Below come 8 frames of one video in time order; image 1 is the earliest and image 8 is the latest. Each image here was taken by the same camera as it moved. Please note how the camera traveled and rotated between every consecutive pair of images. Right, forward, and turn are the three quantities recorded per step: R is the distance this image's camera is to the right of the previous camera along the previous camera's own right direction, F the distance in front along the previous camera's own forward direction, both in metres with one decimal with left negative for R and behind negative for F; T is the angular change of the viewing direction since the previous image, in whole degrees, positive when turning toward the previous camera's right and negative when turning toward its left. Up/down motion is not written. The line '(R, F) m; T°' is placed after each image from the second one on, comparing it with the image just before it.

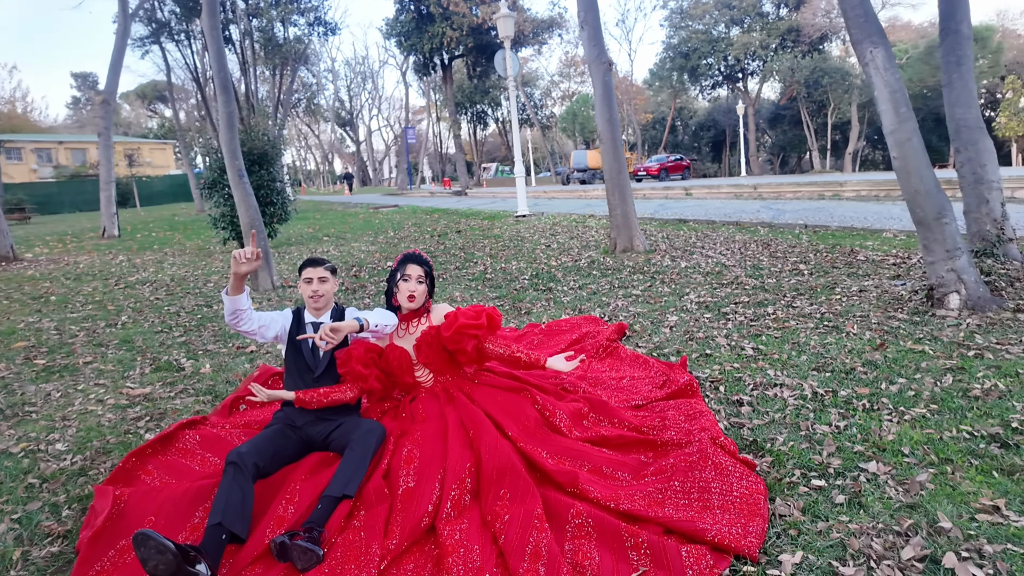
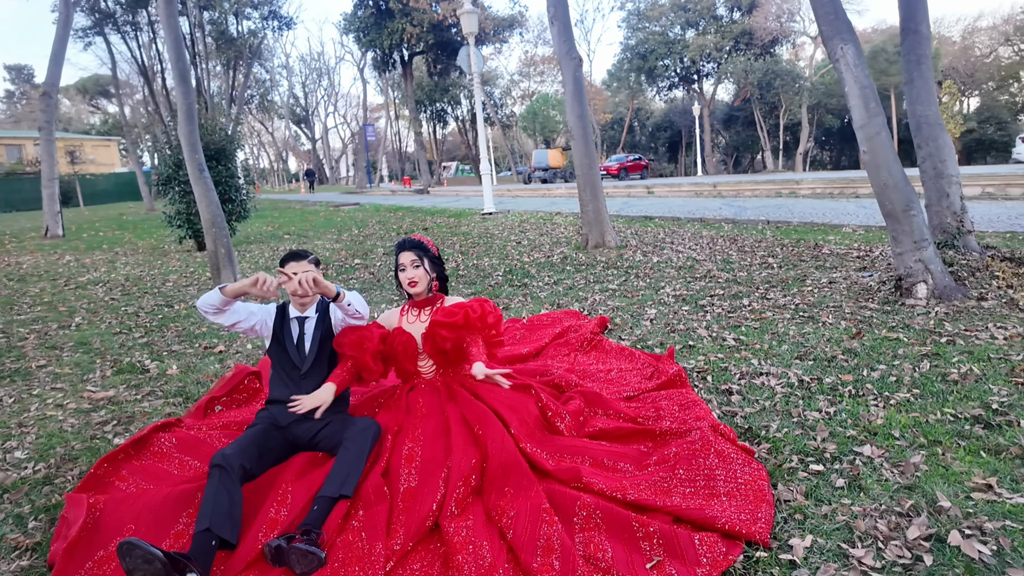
(-0.2, +0.1) m; +4°
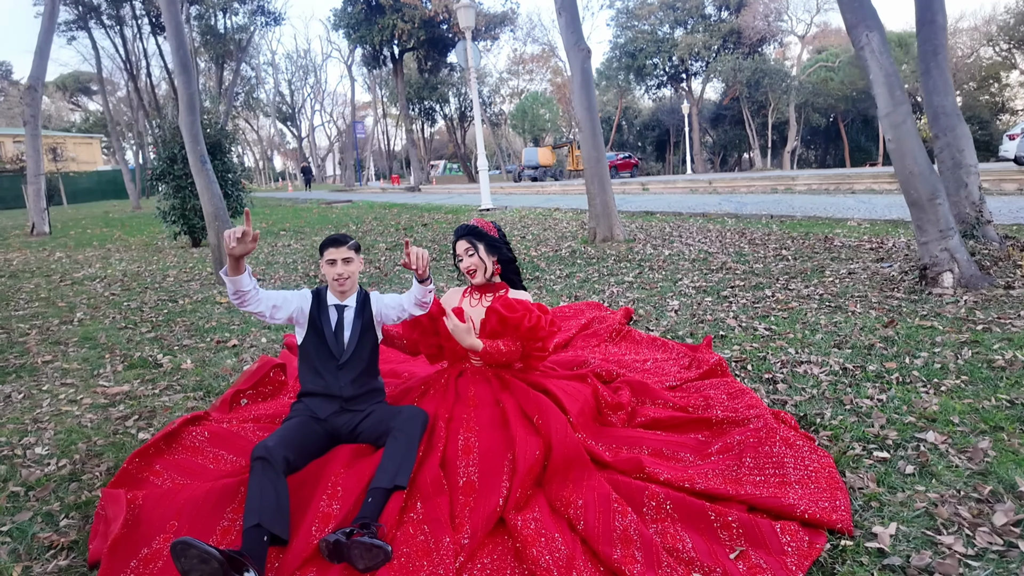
(-0.4, +0.1) m; +1°
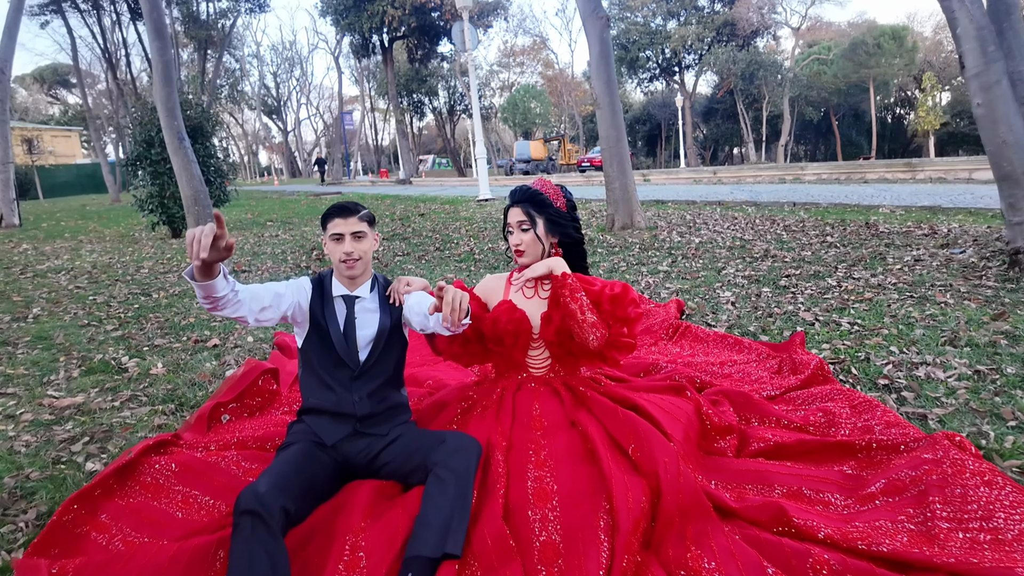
(-0.4, +0.9) m; +1°
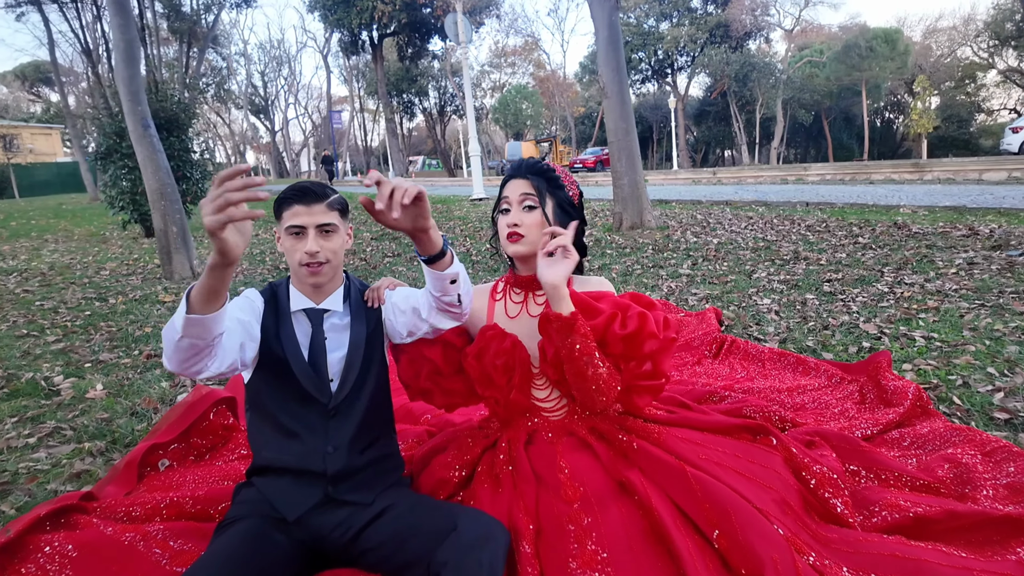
(-0.1, +0.8) m; +1°
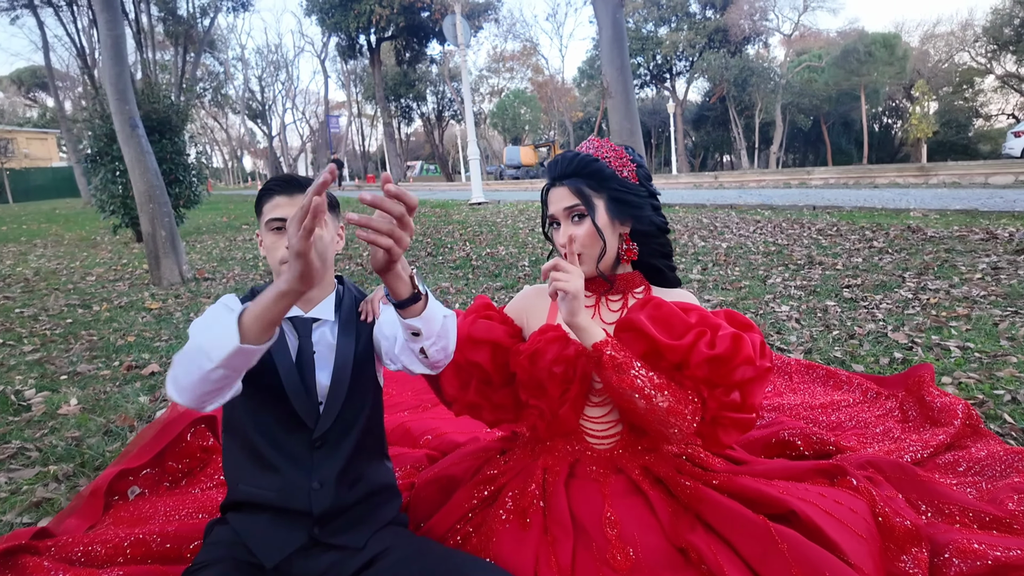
(0.0, +0.3) m; 0°
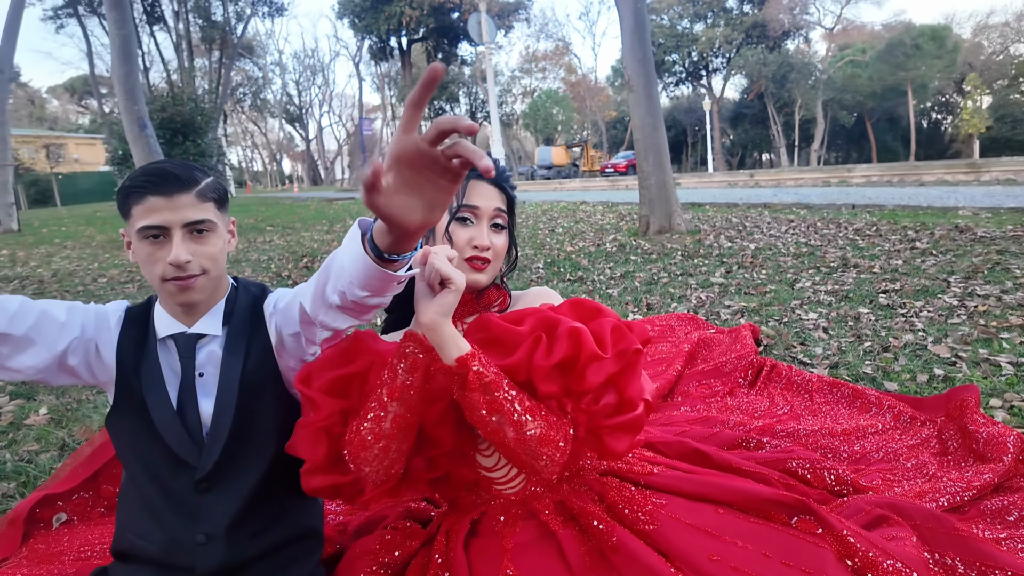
(+0.2, +0.3) m; -3°
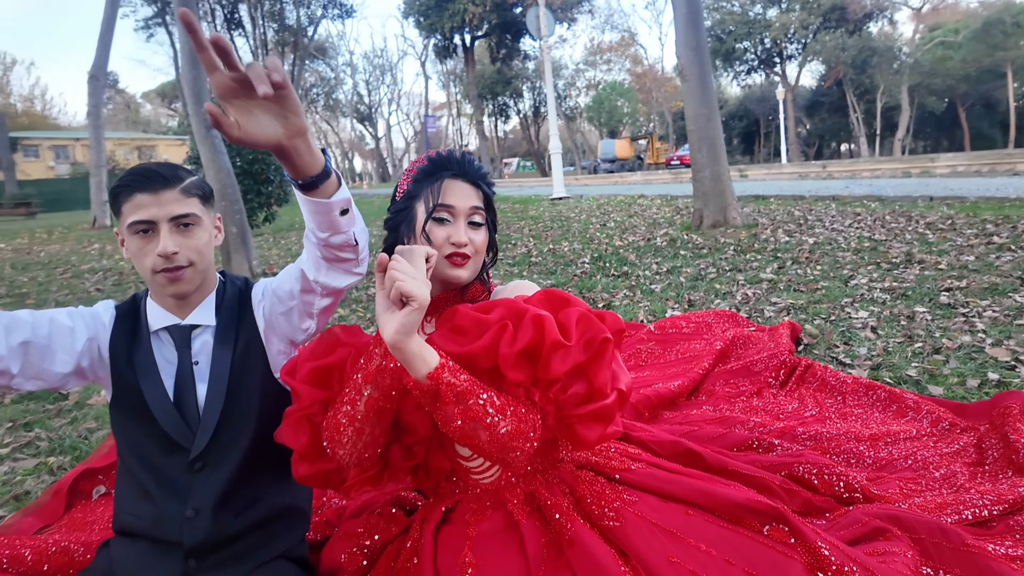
(+0.2, 0.0) m; -6°
